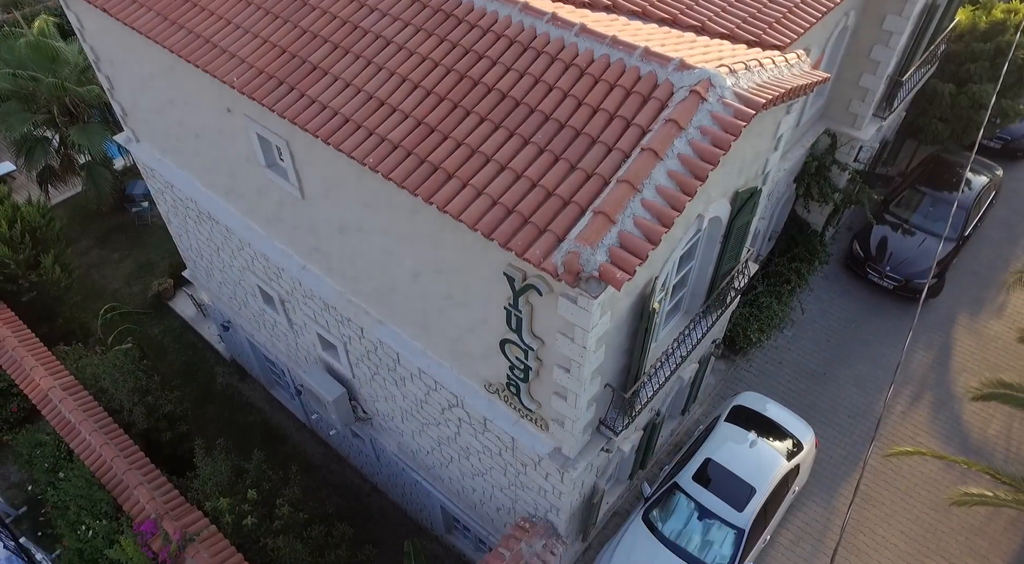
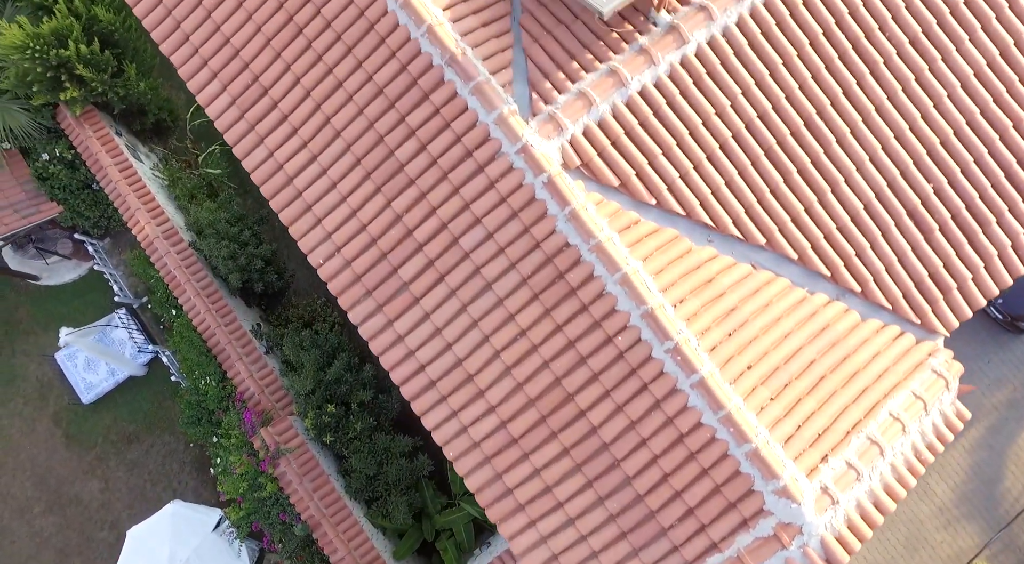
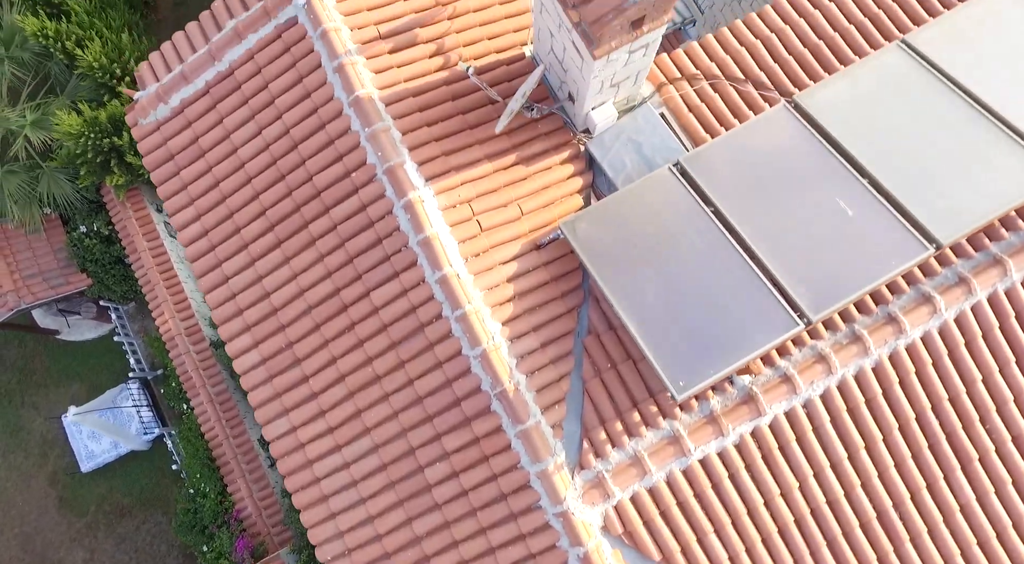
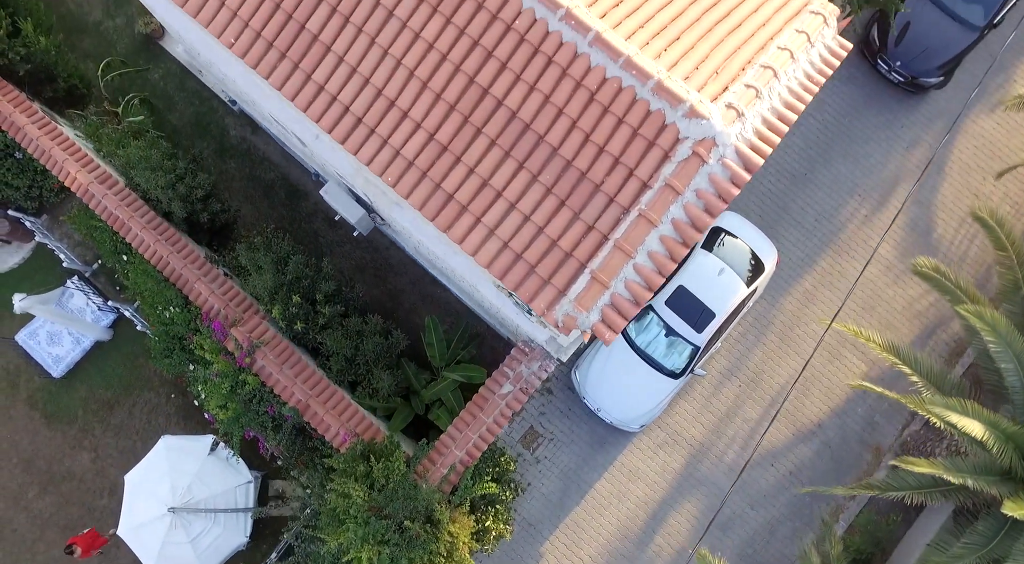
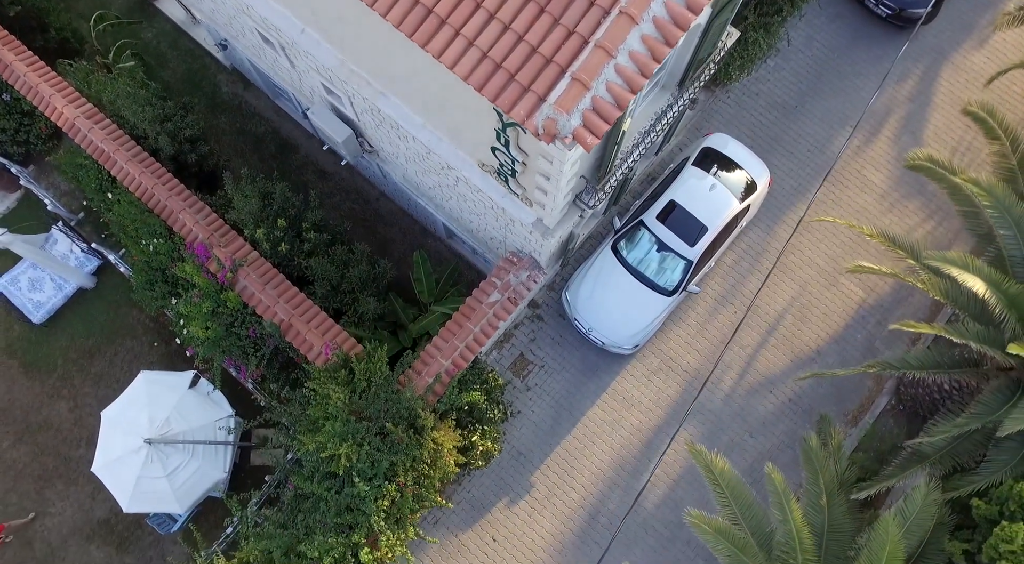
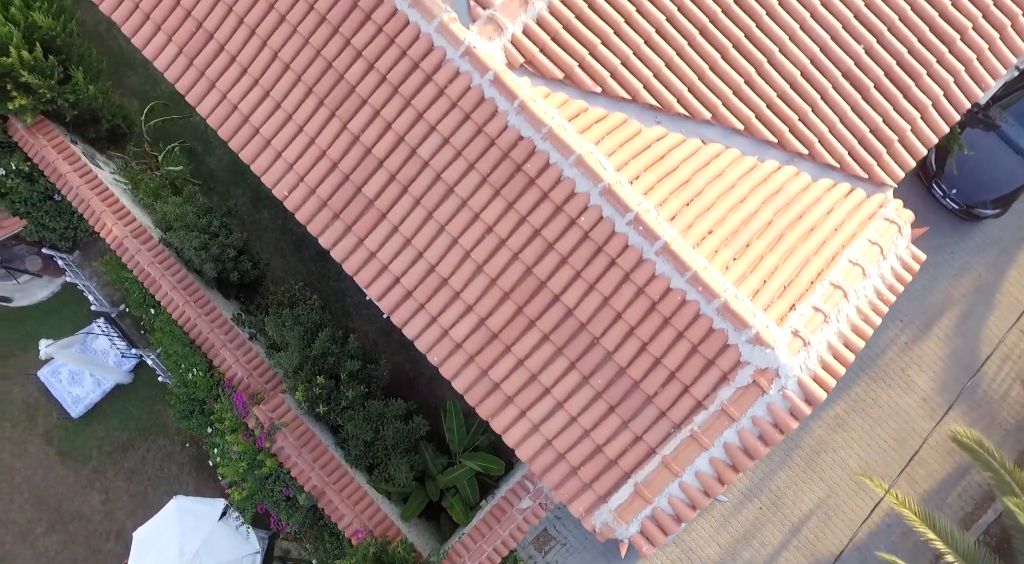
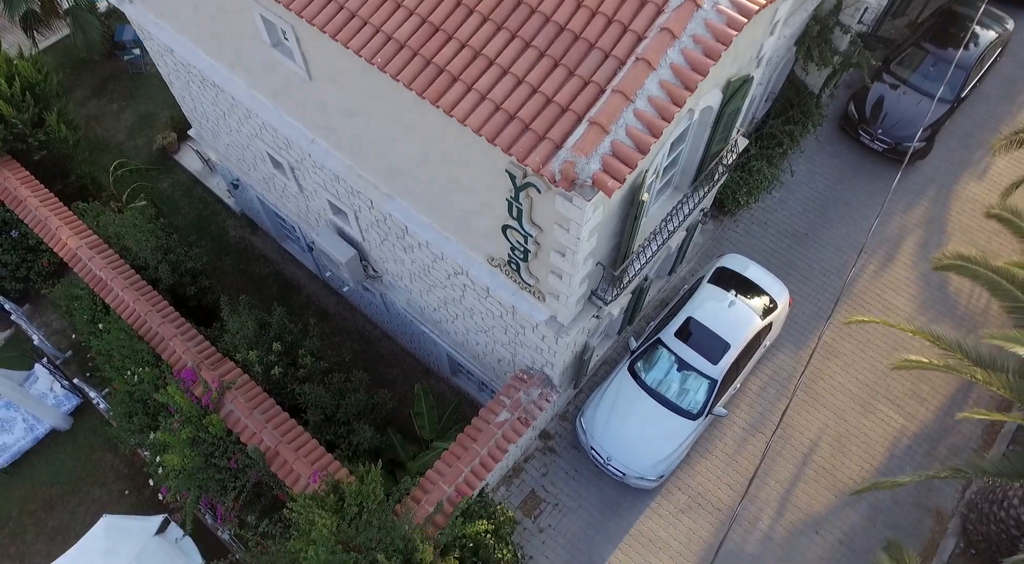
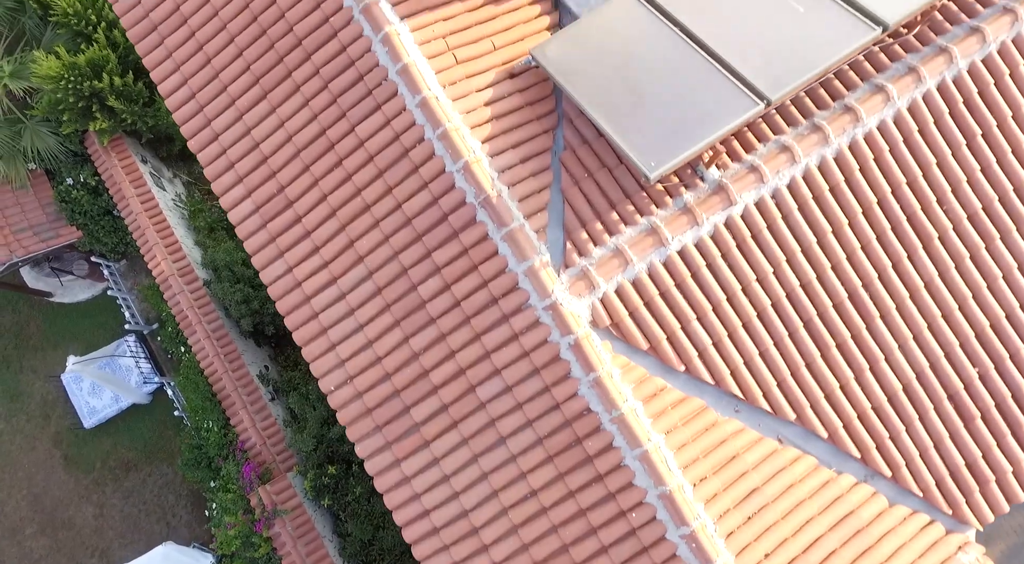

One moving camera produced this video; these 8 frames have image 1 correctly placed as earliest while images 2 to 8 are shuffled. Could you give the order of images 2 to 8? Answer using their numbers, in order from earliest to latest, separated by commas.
7, 5, 4, 6, 2, 8, 3
